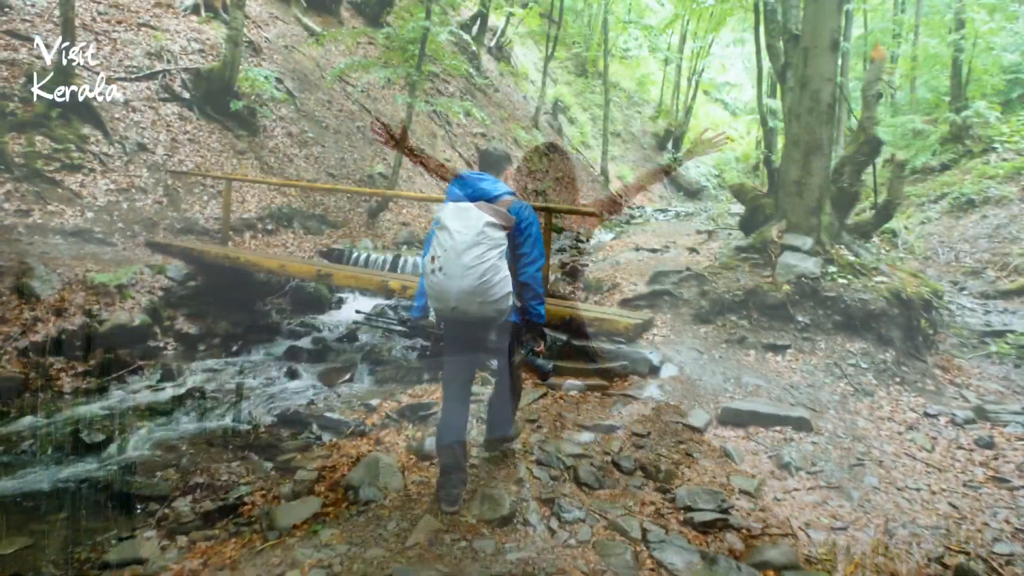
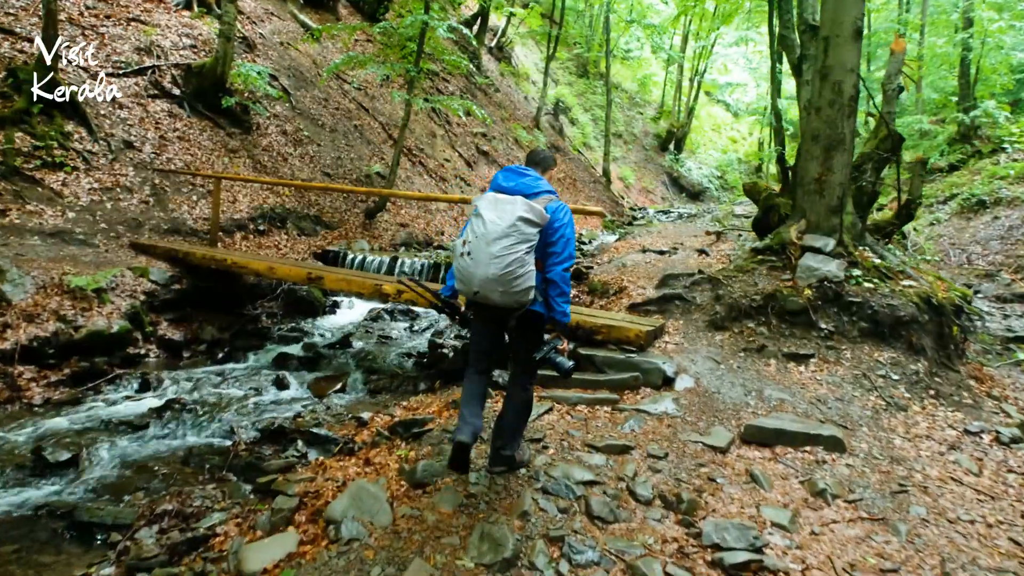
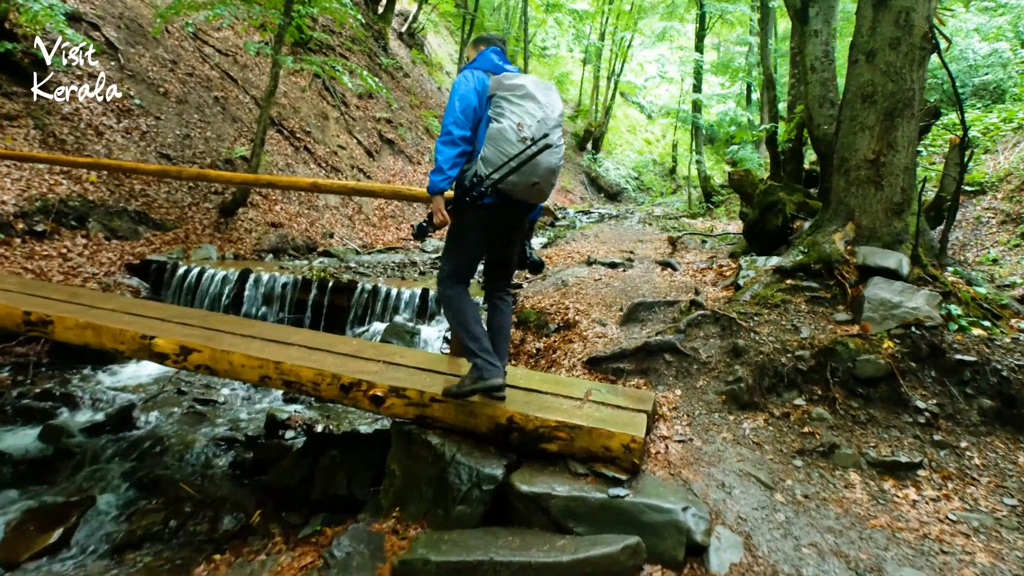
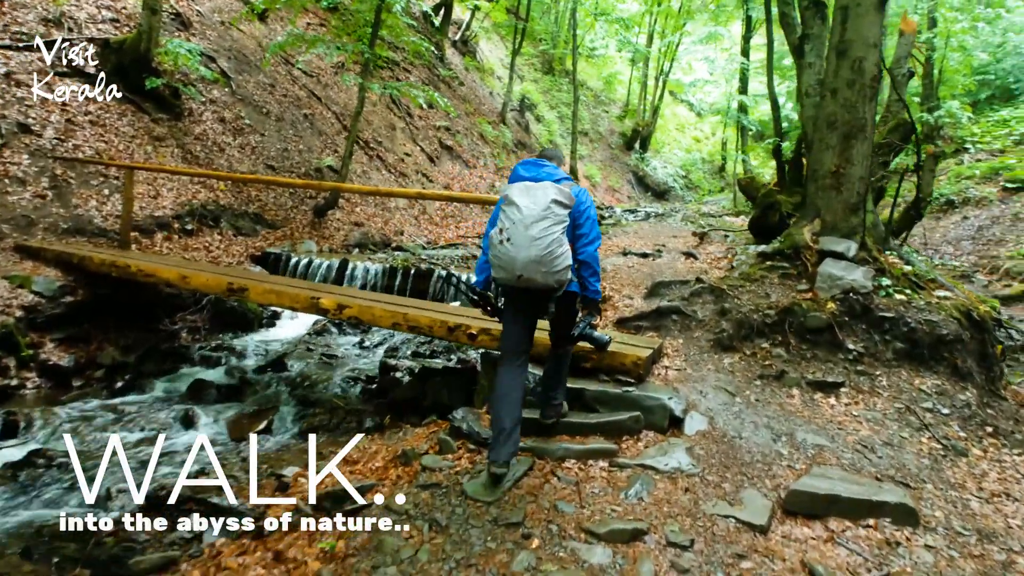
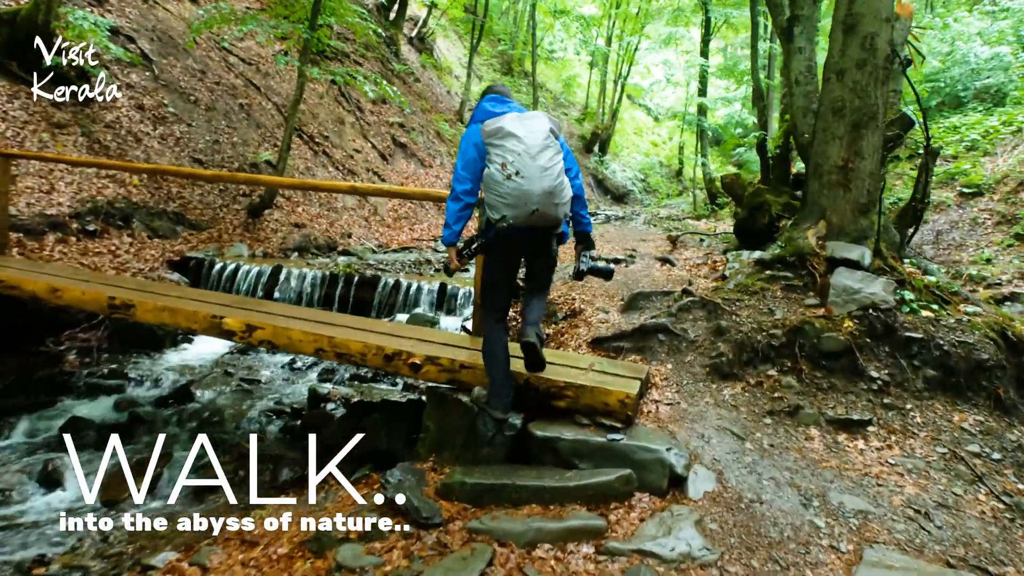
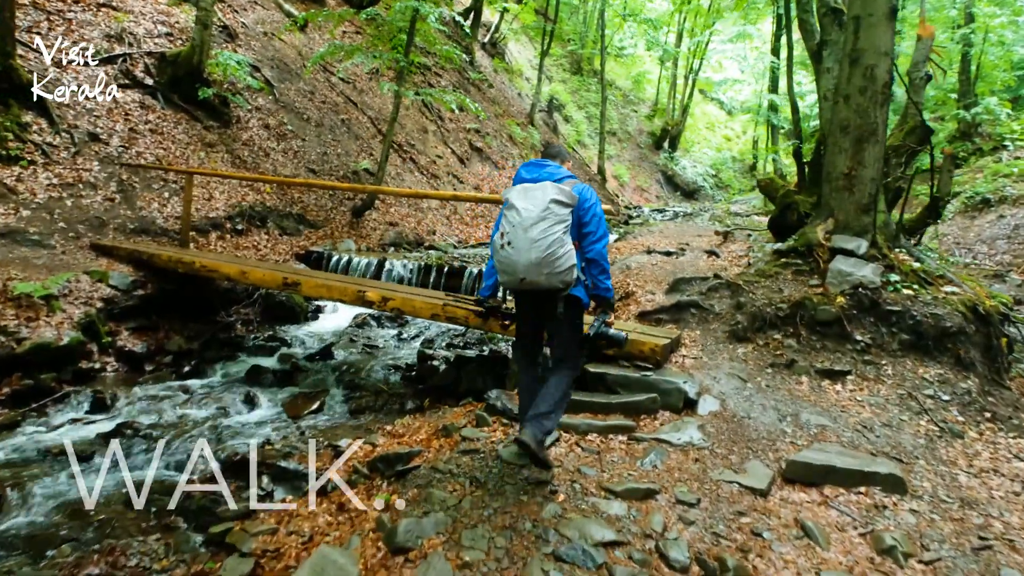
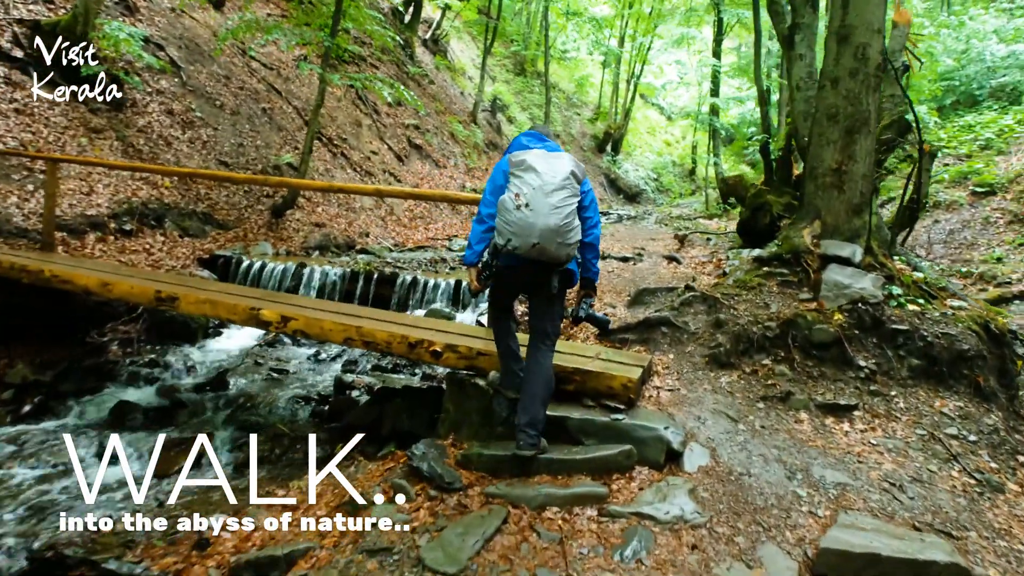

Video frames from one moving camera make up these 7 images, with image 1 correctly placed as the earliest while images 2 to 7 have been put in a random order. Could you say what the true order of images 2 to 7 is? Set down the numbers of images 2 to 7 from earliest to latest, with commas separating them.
2, 6, 4, 7, 5, 3
